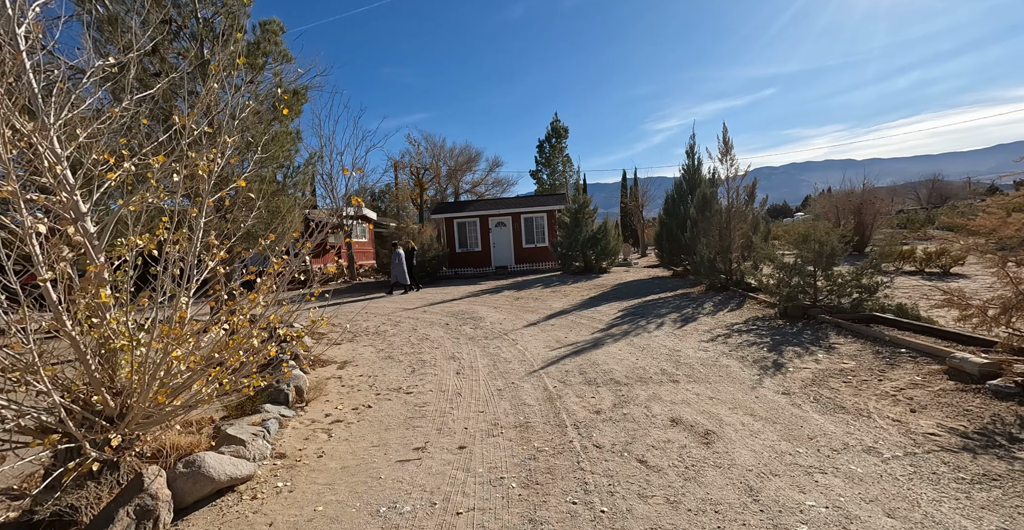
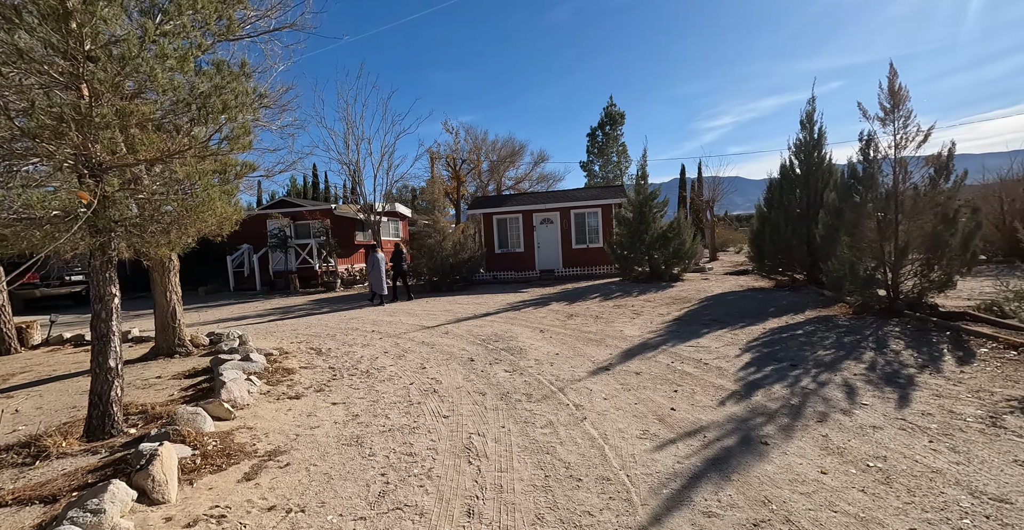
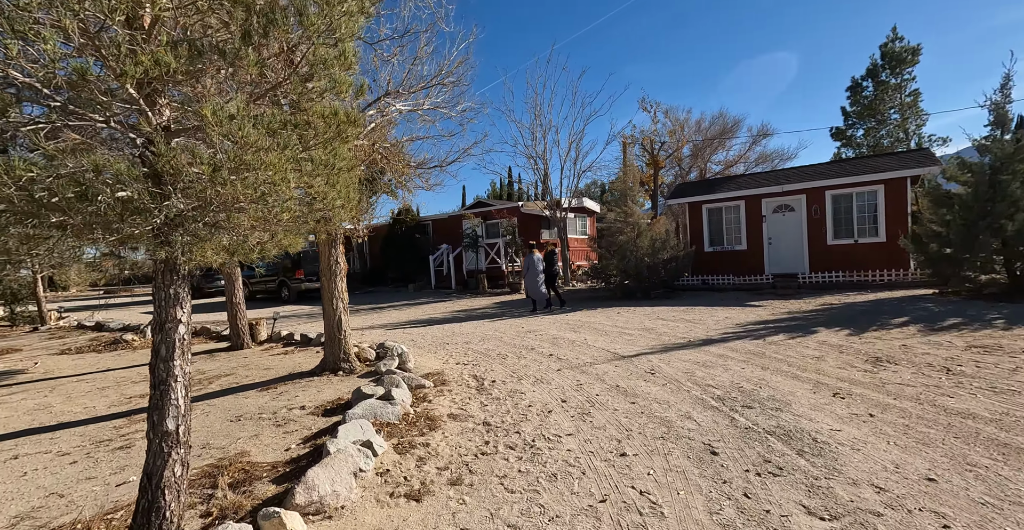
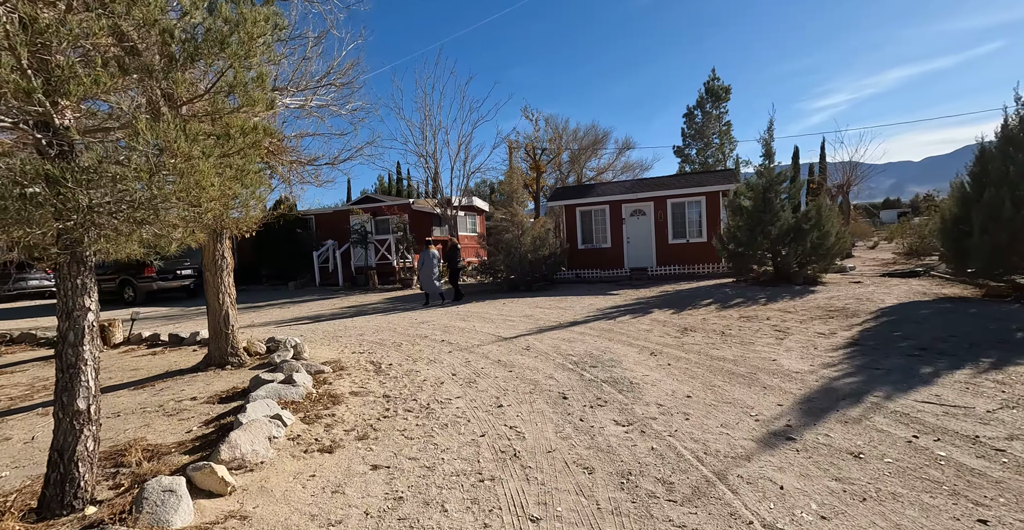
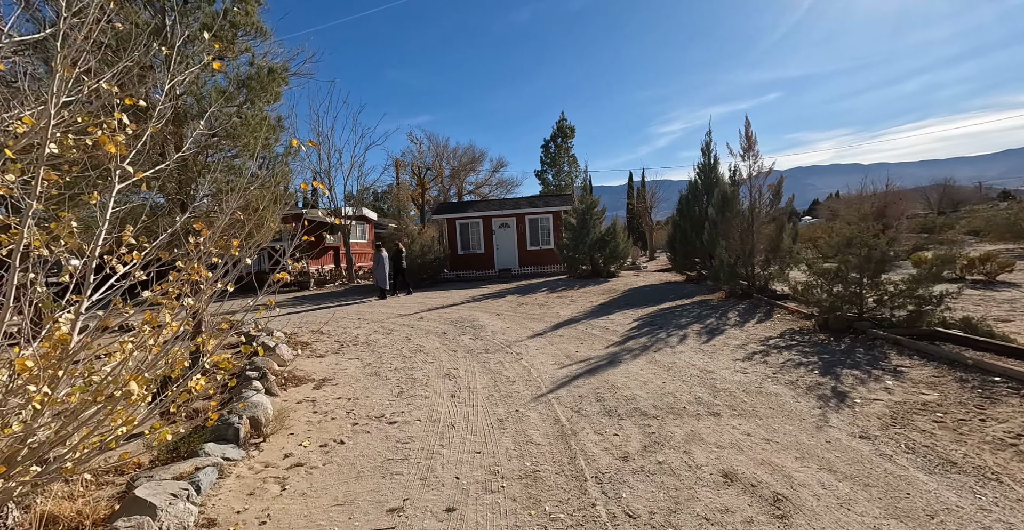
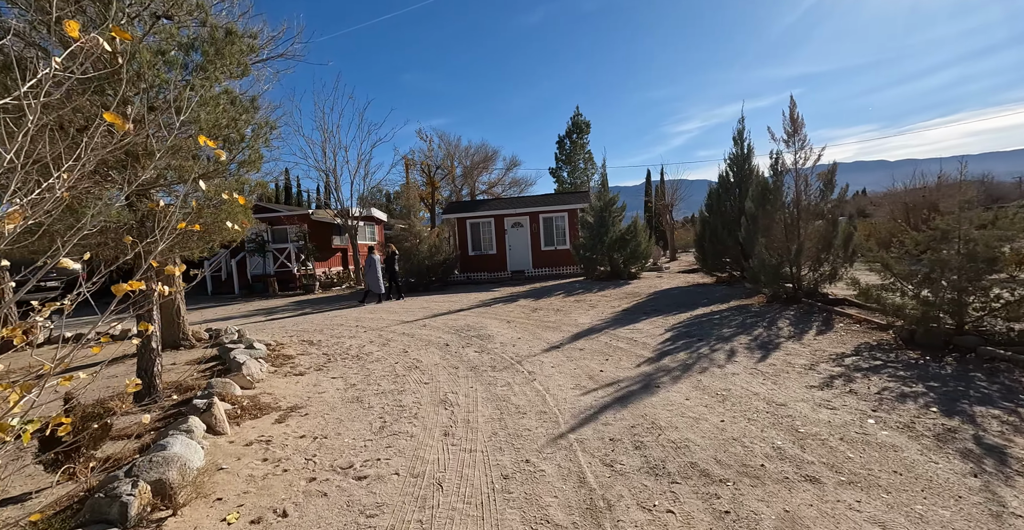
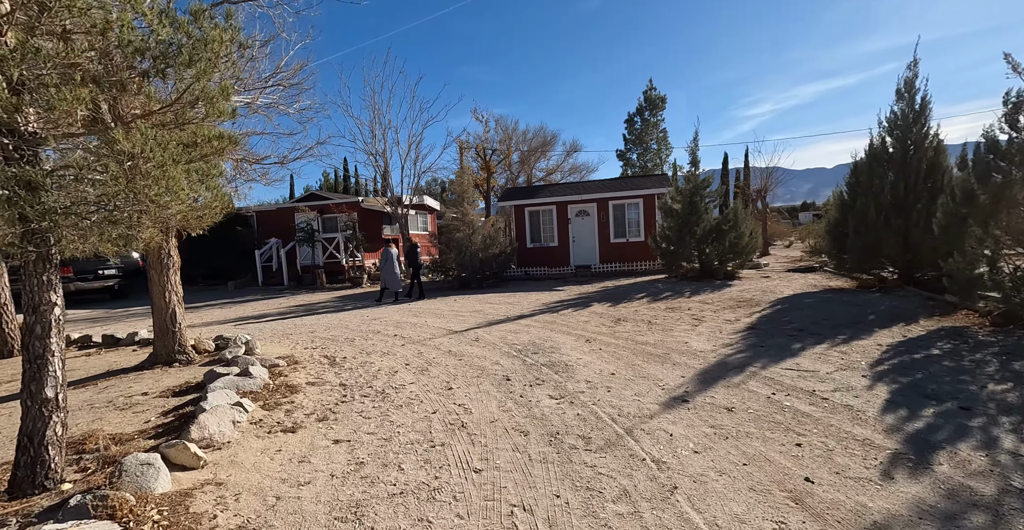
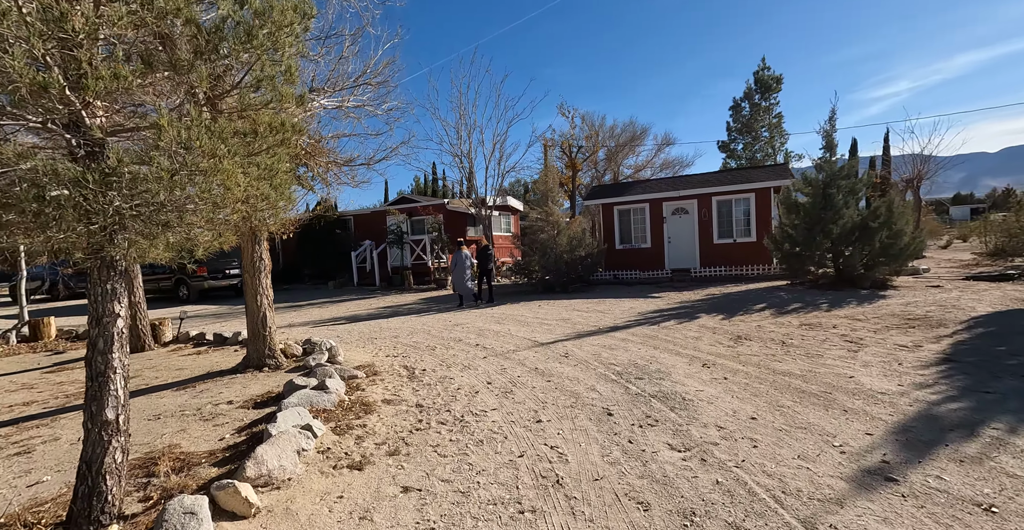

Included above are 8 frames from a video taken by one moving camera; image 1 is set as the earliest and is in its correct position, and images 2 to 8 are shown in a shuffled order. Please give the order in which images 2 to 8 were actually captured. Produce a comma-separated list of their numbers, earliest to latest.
5, 6, 2, 7, 4, 8, 3
